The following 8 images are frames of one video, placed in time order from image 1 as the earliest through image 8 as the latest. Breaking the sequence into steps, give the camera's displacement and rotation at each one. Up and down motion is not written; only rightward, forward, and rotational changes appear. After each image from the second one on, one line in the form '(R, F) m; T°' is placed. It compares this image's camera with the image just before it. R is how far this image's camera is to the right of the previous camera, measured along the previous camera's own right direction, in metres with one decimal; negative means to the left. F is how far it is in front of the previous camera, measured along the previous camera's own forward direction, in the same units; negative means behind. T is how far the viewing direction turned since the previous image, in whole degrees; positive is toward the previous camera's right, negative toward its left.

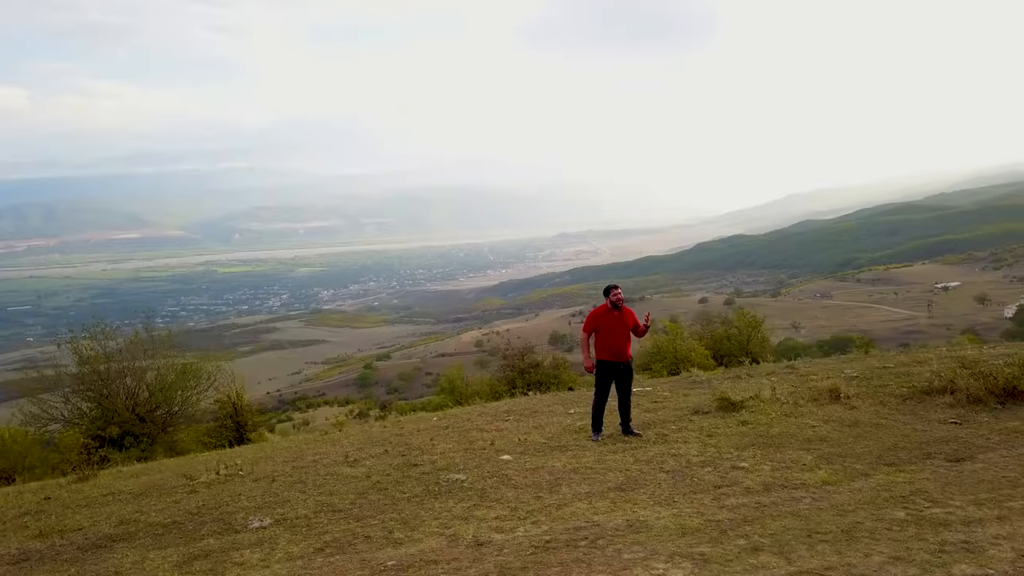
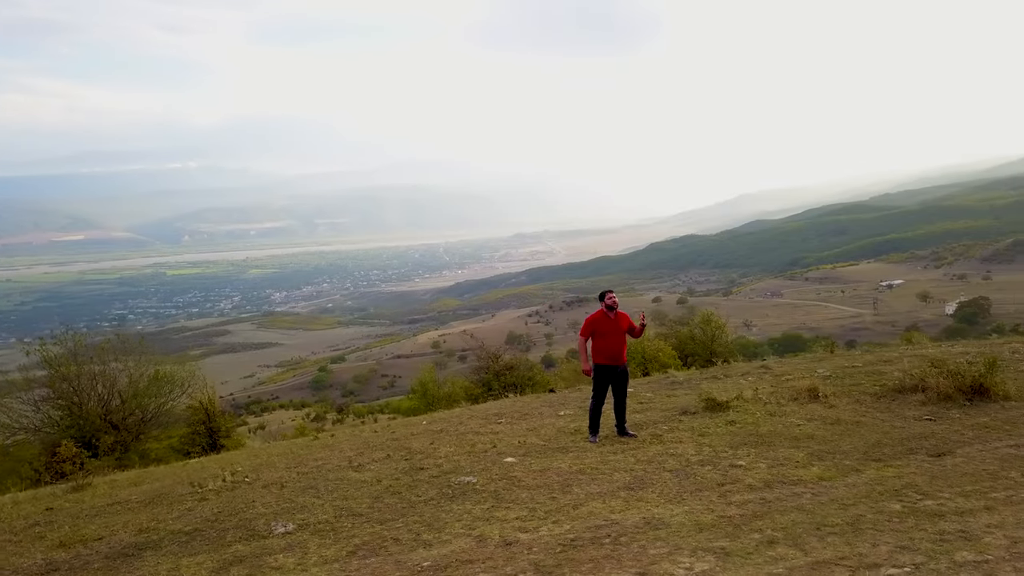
(-0.6, -0.3) m; +3°
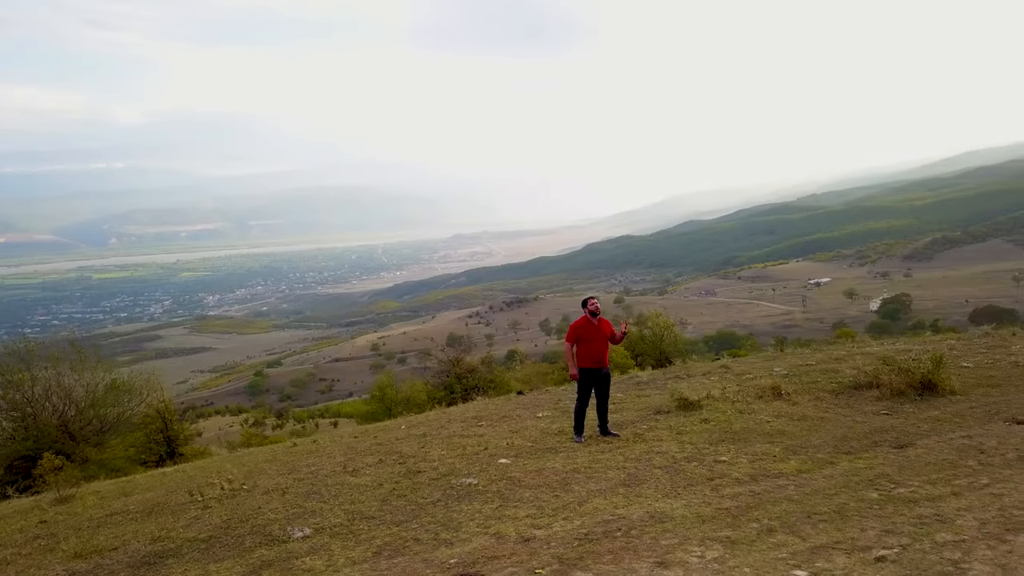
(-0.6, -0.4) m; +4°
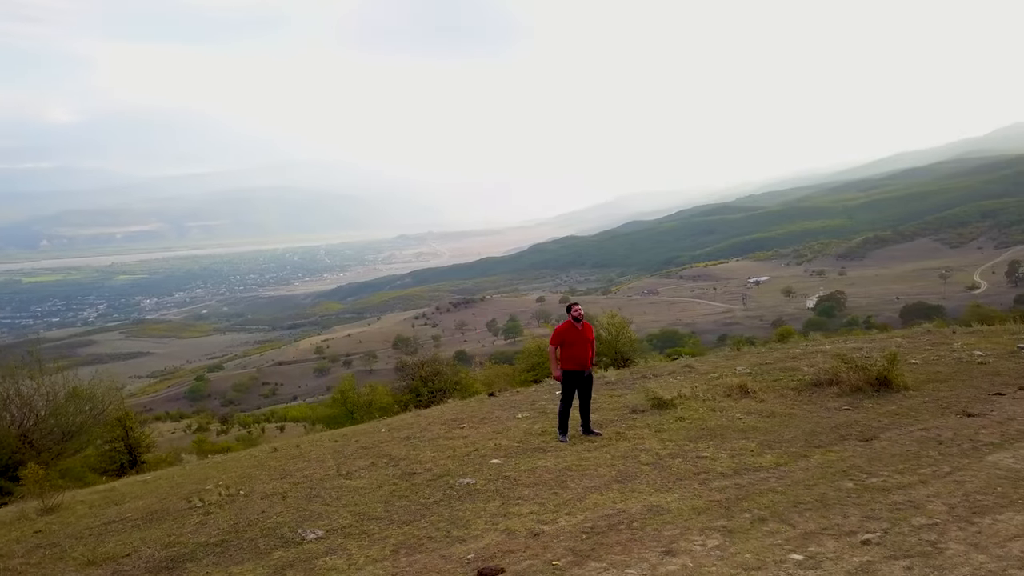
(-0.6, -0.4) m; +4°
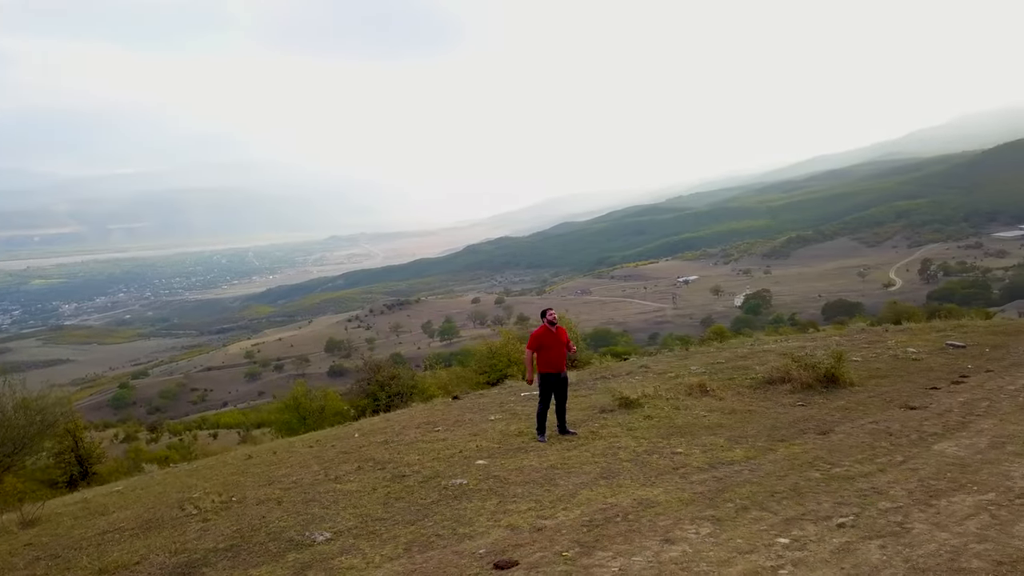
(-0.7, -0.5) m; +5°
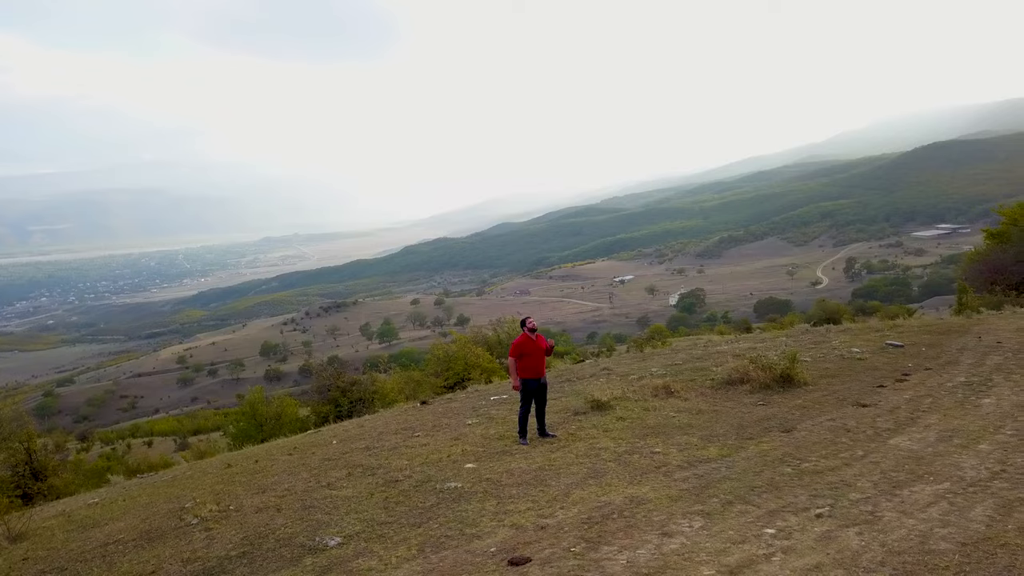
(-0.7, -0.5) m; +4°
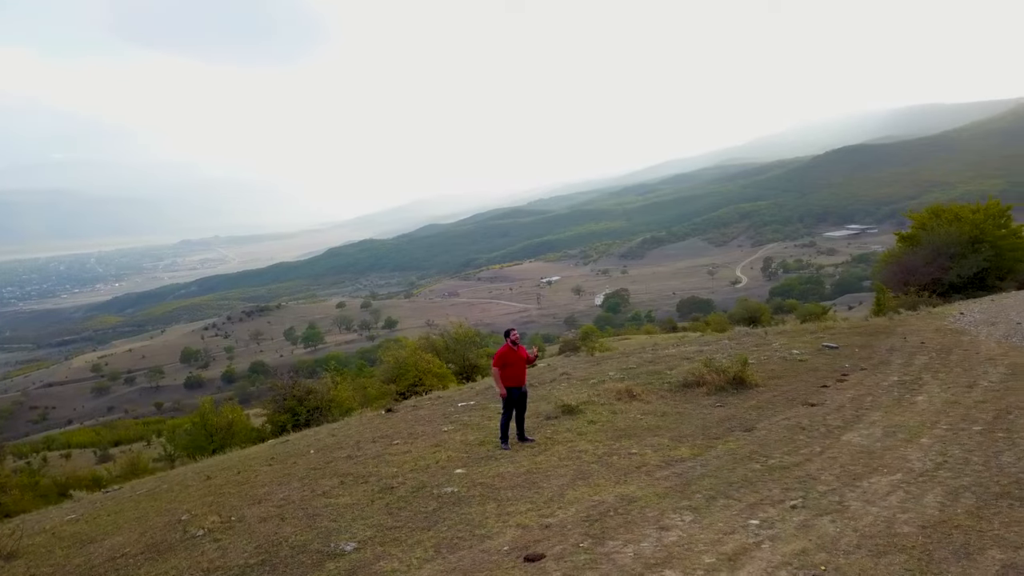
(-0.9, -0.7) m; +5°
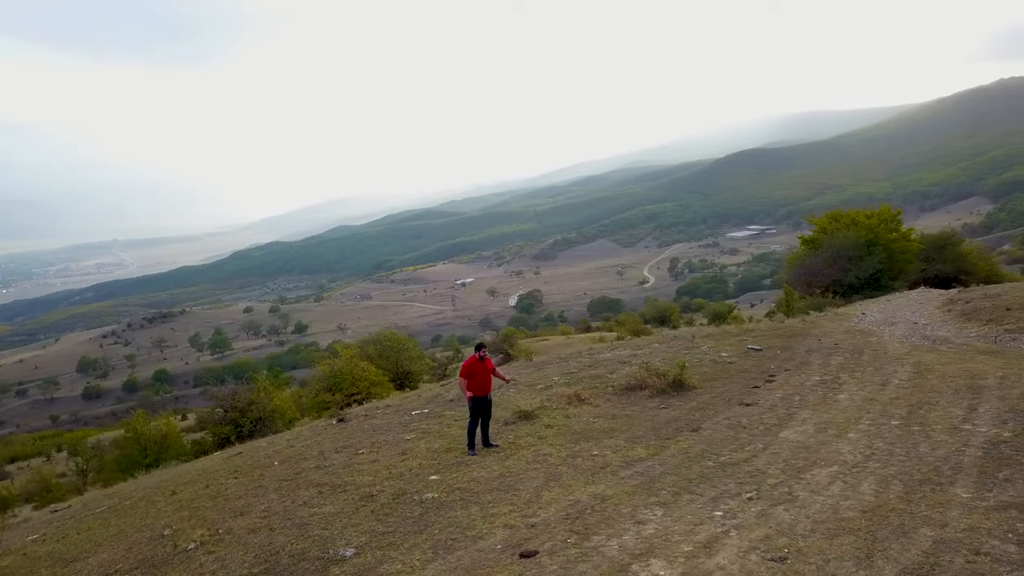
(-0.9, -0.8) m; +6°
